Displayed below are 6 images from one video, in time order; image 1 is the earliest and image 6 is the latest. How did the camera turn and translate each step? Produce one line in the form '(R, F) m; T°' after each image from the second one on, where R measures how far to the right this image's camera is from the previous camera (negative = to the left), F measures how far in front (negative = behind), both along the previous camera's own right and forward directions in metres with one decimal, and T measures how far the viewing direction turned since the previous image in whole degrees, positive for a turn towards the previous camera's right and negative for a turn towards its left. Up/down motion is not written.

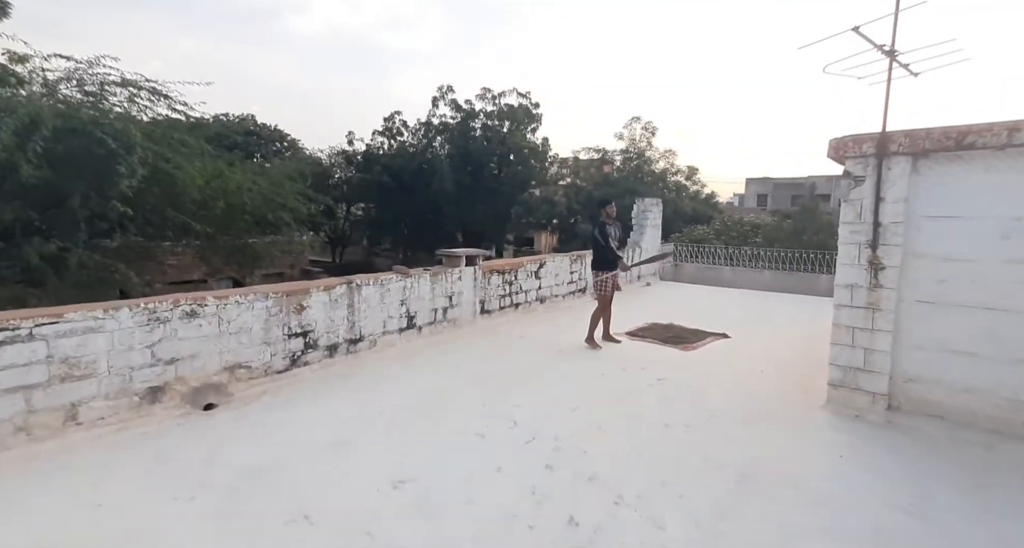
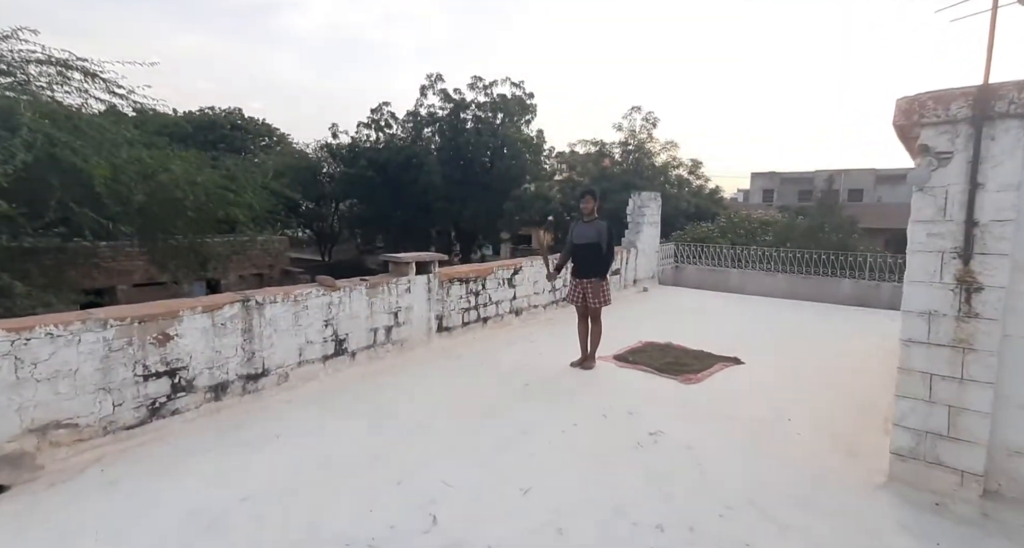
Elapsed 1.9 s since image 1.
(+0.3, +1.0) m; 0°
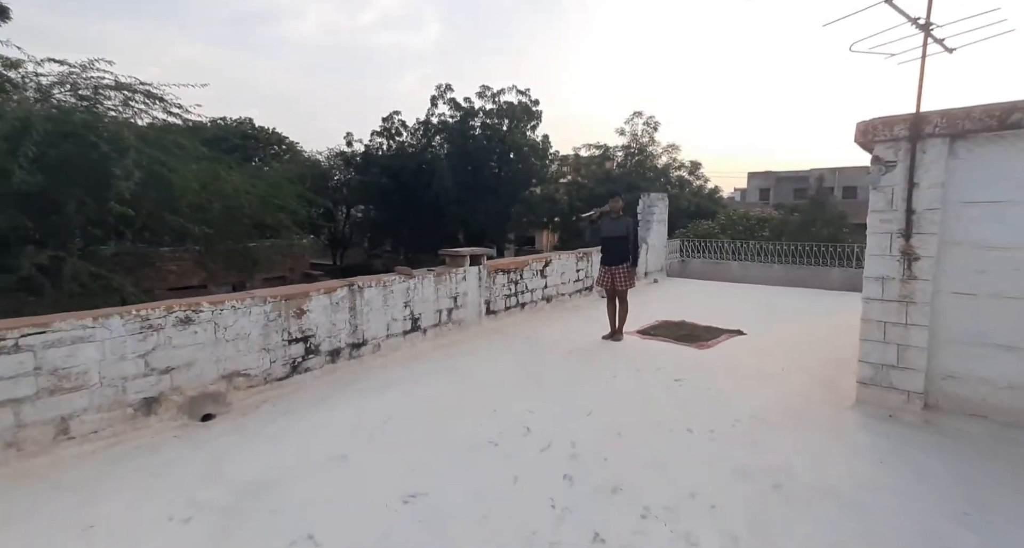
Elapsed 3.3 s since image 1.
(-0.4, -0.9) m; 0°
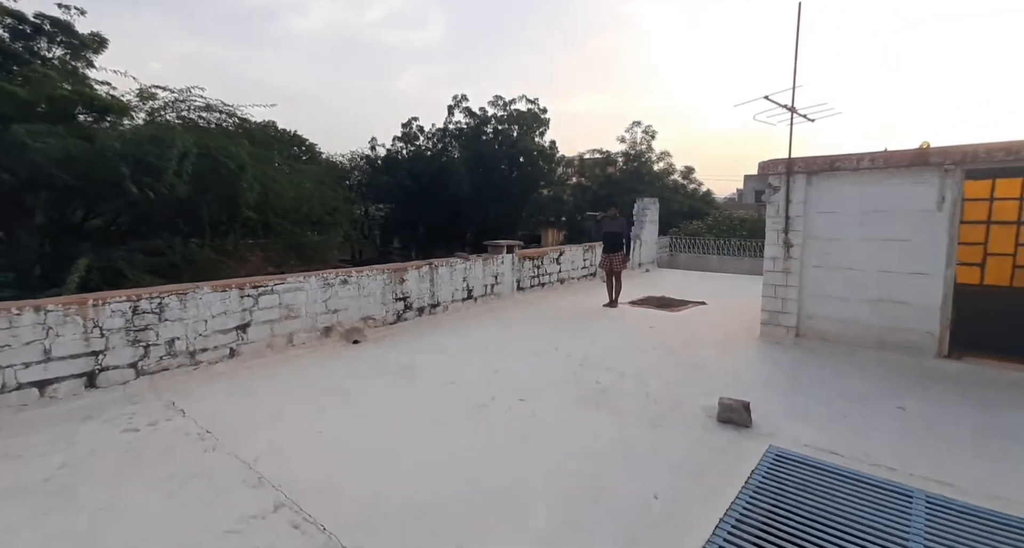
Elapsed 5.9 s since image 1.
(-0.3, -1.9) m; 0°
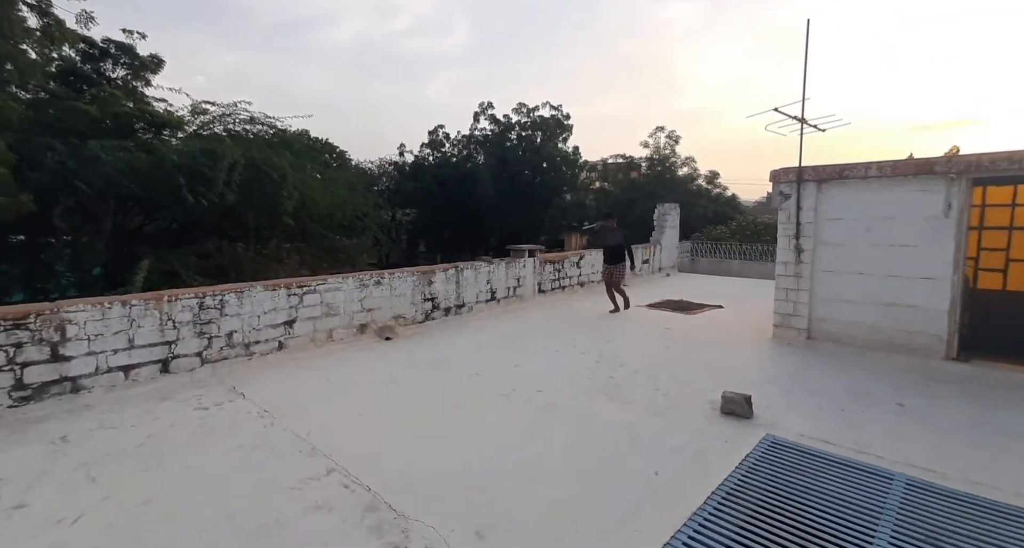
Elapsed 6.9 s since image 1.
(0.0, -0.3) m; -3°
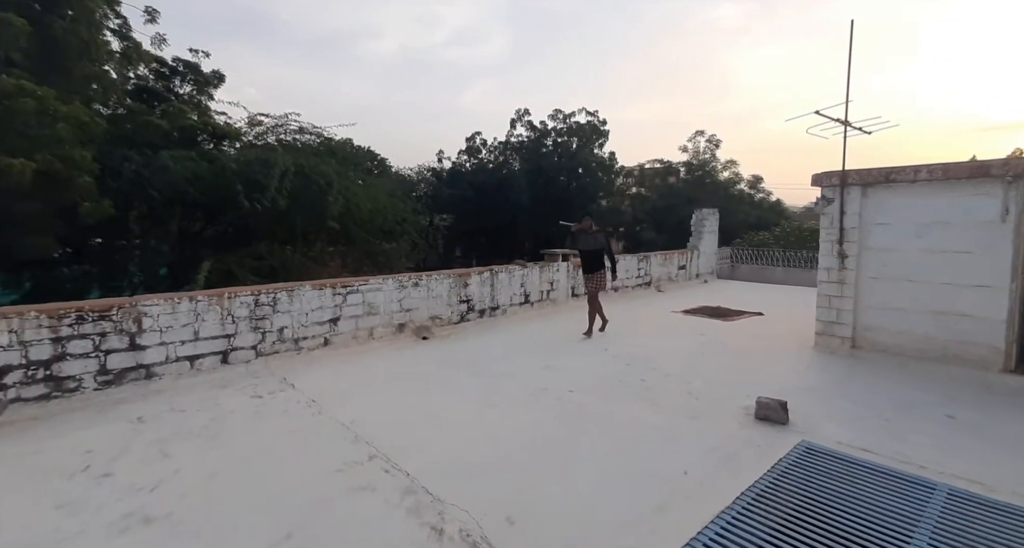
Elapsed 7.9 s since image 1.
(0.0, -0.1) m; -4°
